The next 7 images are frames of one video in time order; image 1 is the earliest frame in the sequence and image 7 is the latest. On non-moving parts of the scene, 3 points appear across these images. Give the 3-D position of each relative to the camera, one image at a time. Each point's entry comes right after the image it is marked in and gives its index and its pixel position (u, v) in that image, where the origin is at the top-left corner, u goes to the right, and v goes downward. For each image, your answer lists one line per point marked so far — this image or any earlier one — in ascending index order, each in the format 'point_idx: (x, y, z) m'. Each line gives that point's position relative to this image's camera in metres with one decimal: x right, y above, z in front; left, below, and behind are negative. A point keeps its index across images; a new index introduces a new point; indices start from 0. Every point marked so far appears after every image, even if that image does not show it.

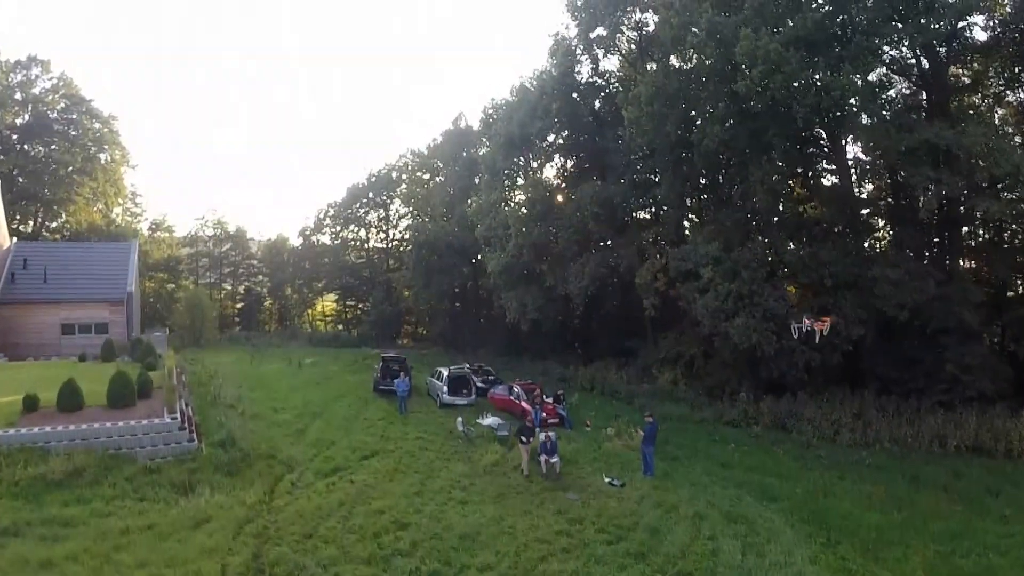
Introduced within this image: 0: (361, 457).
0: (-4.3, -4.8, +19.4) m
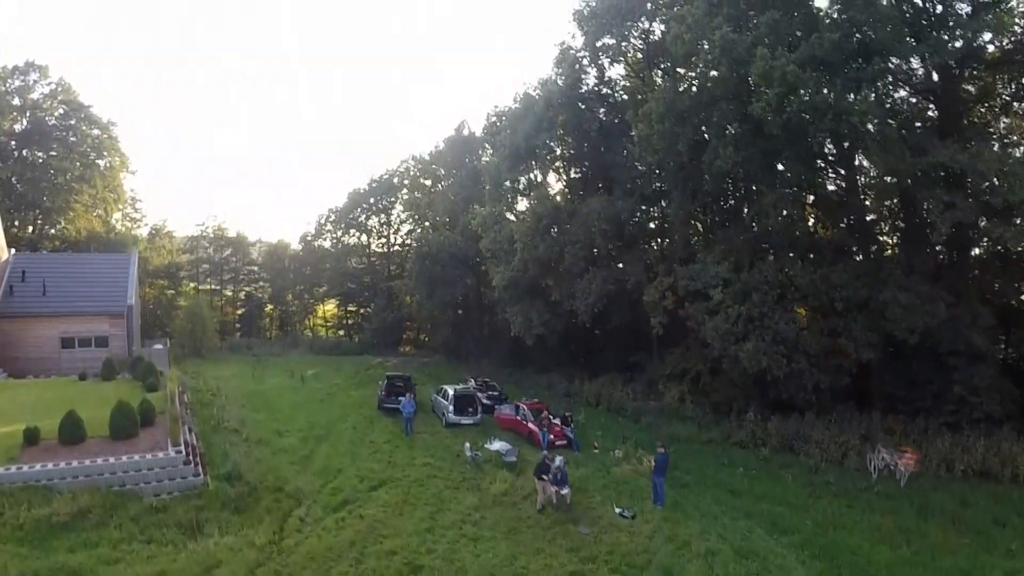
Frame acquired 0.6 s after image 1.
0: (-4.0, -5.6, +19.2) m
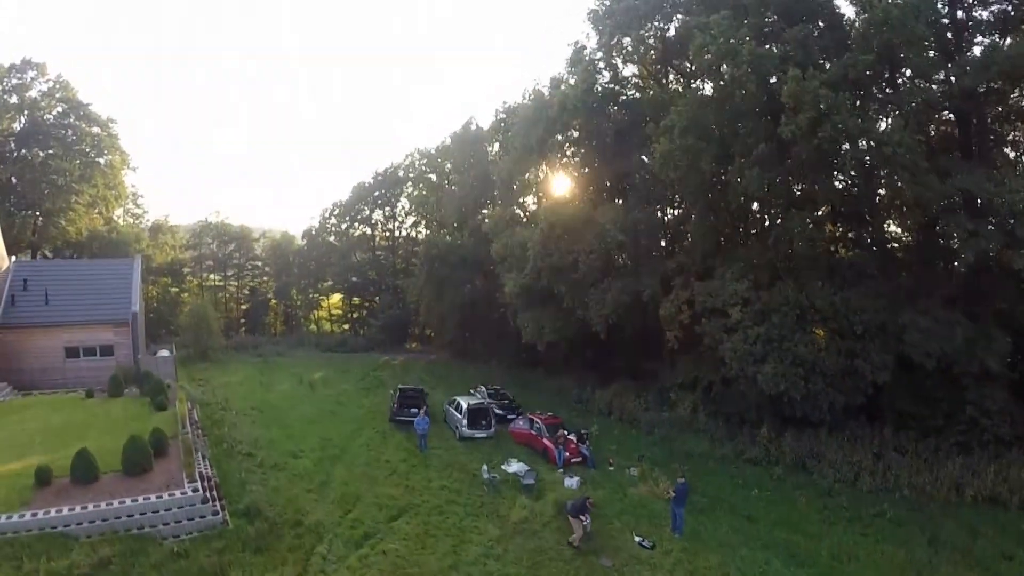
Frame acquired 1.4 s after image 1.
0: (-3.4, -6.5, +19.2) m
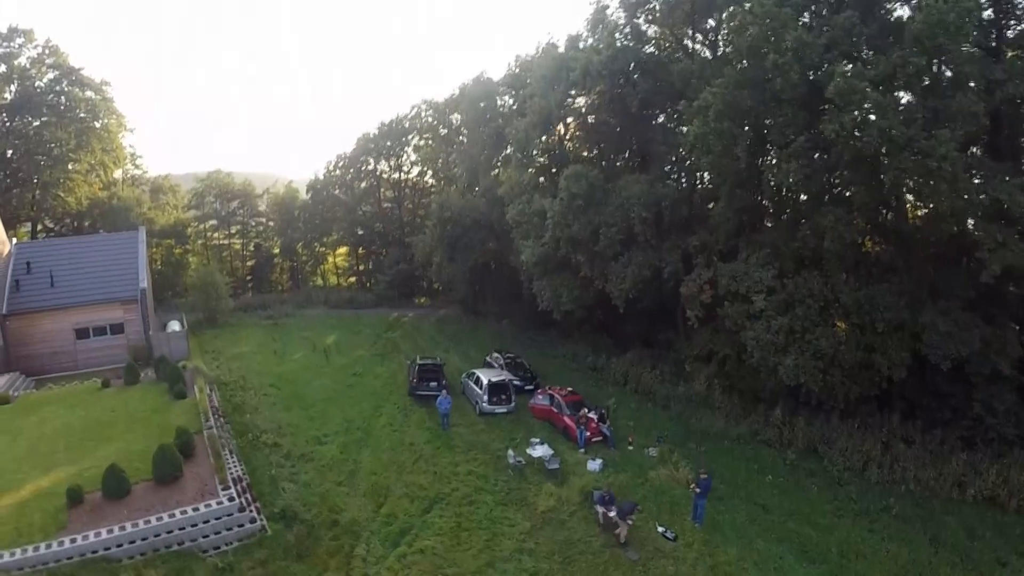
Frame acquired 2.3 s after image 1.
0: (-2.6, -6.4, +19.7) m
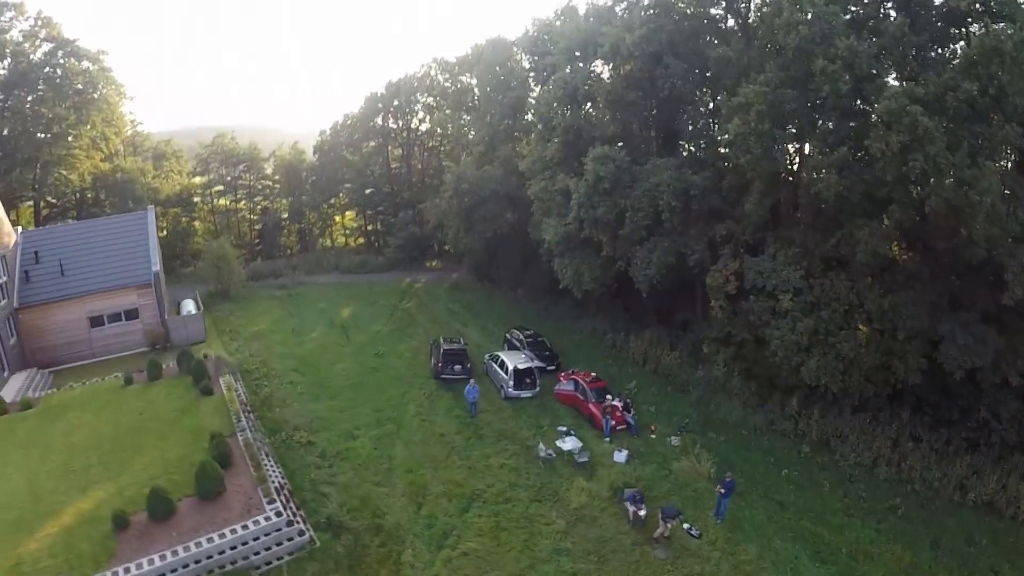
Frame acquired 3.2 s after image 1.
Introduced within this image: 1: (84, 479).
0: (-1.5, -6.7, +20.4) m
1: (-11.5, -5.1, +18.4) m
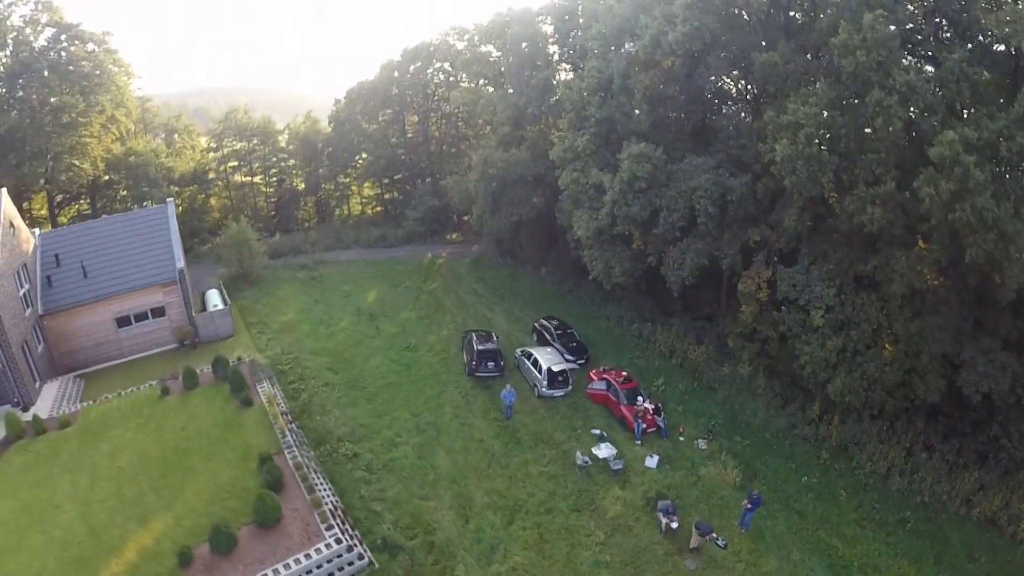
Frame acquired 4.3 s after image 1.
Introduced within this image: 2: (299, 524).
0: (-0.2, -7.4, +21.3) m
1: (-10.0, -5.9, +18.6) m
2: (-5.9, -6.6, +19.0) m
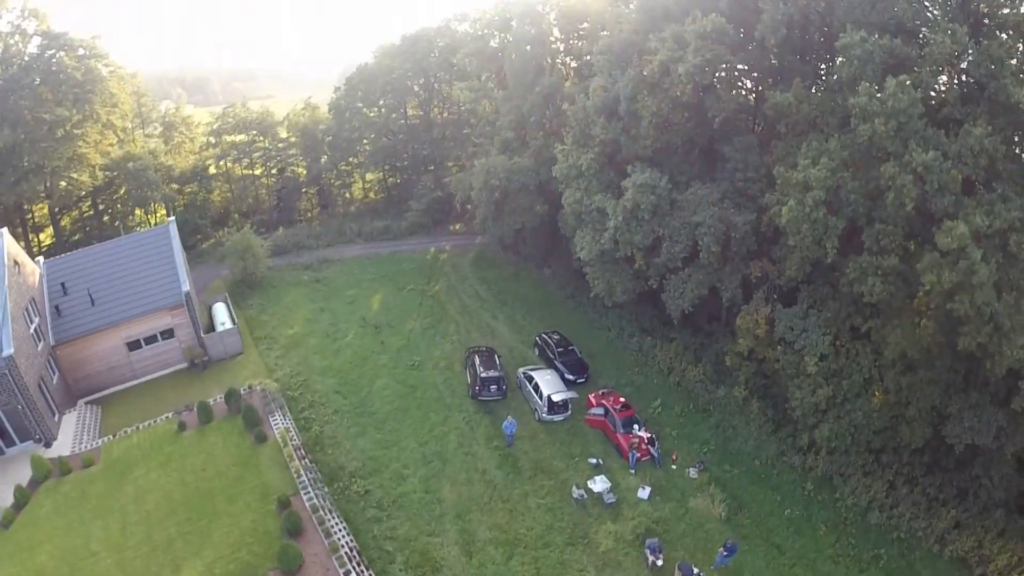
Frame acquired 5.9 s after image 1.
0: (-0.2, -9.2, +23.0) m
1: (-9.8, -7.8, +19.7) m
2: (-5.7, -8.6, +20.4) m
